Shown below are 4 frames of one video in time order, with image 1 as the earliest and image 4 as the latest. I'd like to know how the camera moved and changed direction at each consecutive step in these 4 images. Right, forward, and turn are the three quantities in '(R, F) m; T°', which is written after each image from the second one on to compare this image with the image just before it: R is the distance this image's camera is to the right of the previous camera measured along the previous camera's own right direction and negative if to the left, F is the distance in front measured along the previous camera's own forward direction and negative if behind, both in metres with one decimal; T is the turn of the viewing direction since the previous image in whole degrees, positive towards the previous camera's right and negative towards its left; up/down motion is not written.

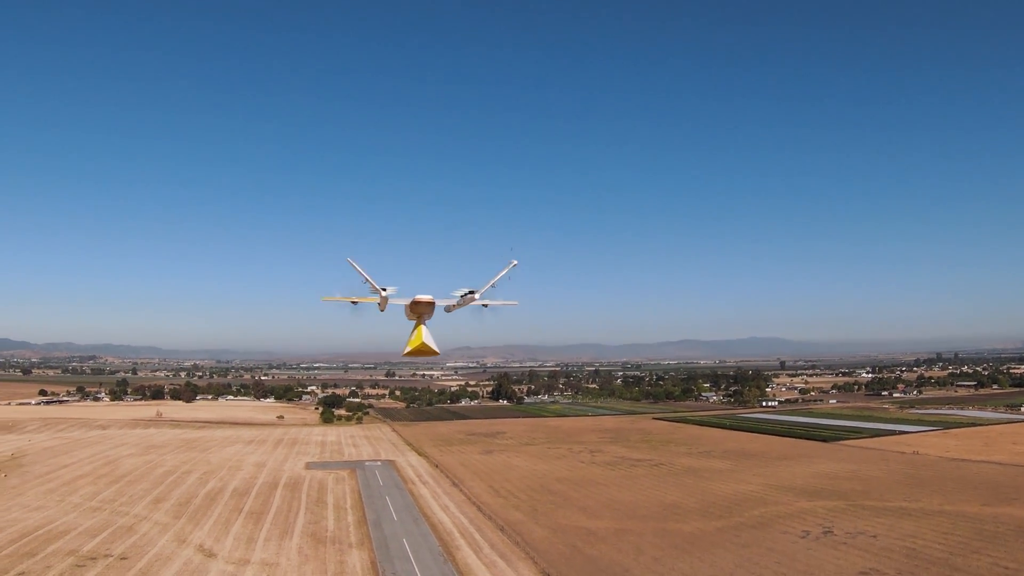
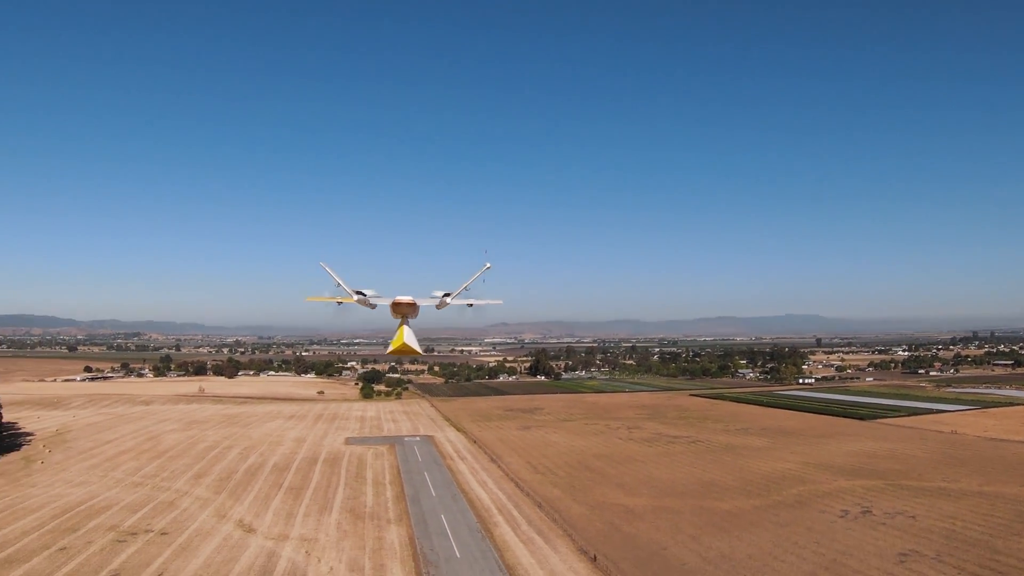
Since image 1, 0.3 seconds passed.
(+3.4, +1.6) m; -3°
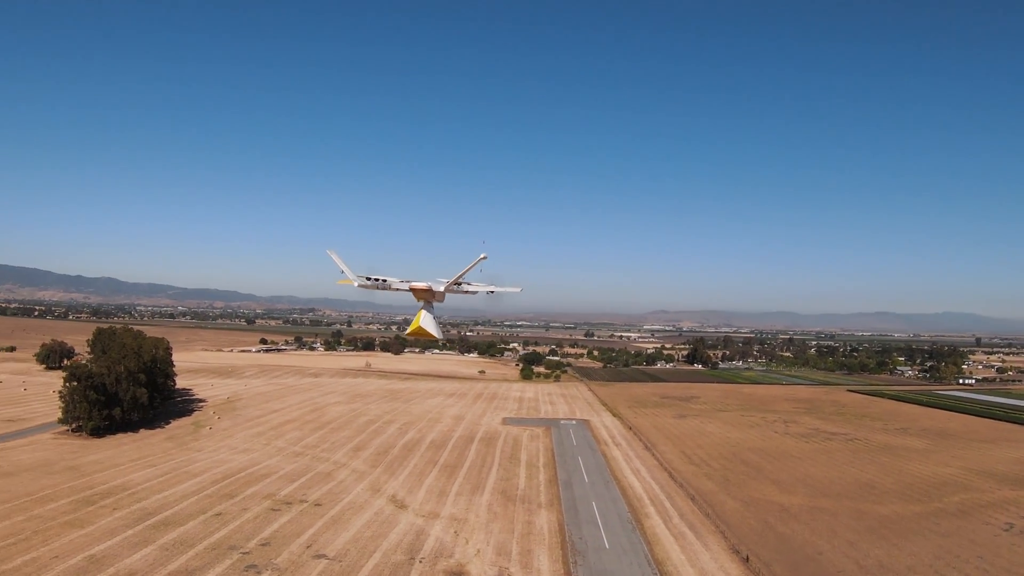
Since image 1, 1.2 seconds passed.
(+11.7, -2.4) m; -11°
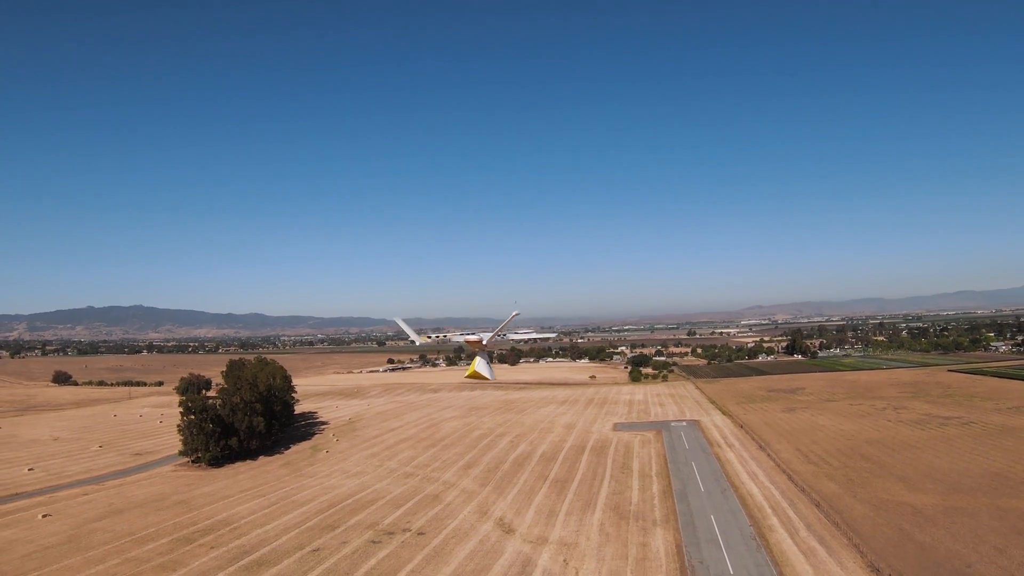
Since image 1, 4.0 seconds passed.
(+1.6, +4.0) m; -6°
